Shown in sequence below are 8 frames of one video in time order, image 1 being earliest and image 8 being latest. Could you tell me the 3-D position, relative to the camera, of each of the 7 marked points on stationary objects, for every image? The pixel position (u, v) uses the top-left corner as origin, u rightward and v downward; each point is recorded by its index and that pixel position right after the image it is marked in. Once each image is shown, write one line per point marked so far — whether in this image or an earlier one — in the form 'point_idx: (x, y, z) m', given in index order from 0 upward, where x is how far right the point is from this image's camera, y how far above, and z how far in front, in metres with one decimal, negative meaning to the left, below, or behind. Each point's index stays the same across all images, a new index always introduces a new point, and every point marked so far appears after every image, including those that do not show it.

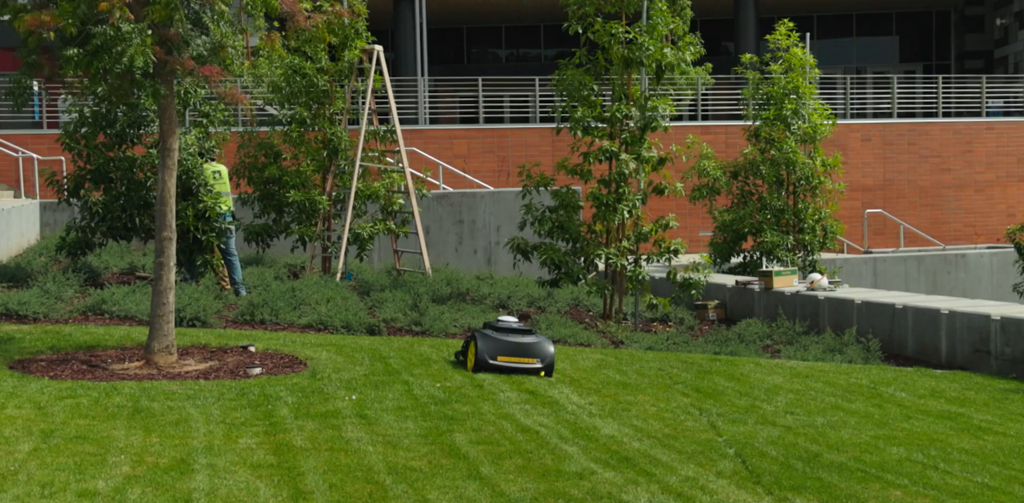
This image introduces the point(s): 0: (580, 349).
0: (+0.6, -0.9, +11.5) m
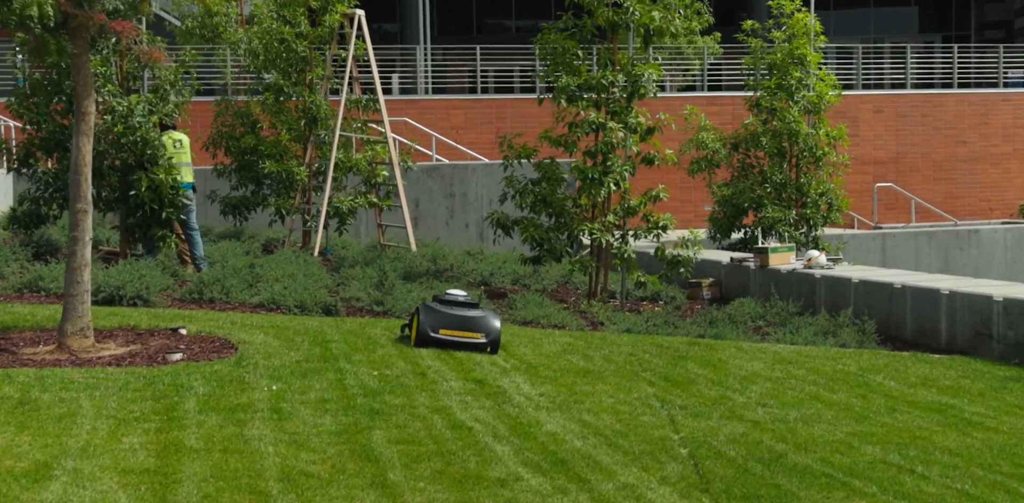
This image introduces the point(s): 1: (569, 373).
0: (+0.3, -0.7, +10.8) m
1: (+0.4, -0.8, +8.6) m
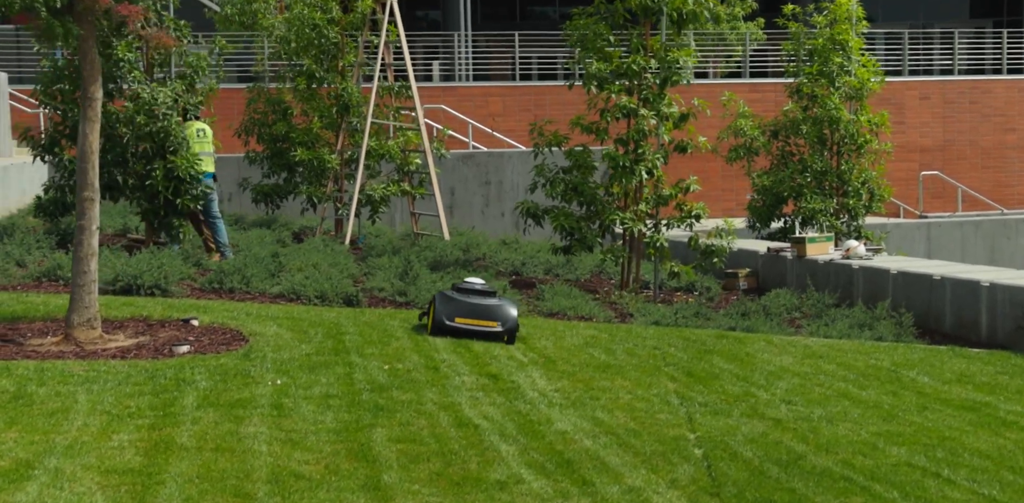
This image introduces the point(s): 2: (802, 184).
0: (+0.5, -0.6, +10.6) m
1: (+0.5, -0.7, +8.4) m
2: (+3.4, +0.8, +15.4) m
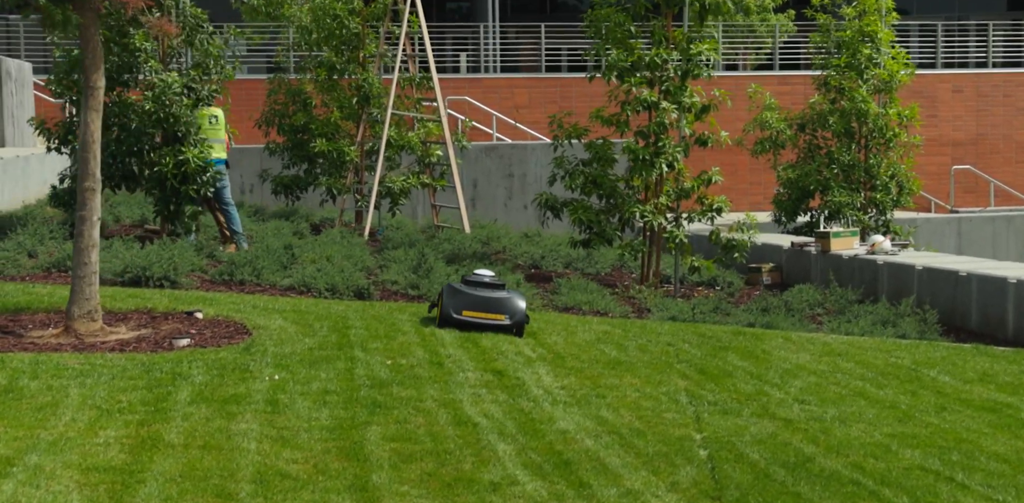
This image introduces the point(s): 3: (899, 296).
0: (+0.6, -0.5, +10.4) m
1: (+0.5, -0.7, +8.2) m
2: (+3.7, +0.9, +15.1) m
3: (+3.9, -0.4, +13.3) m
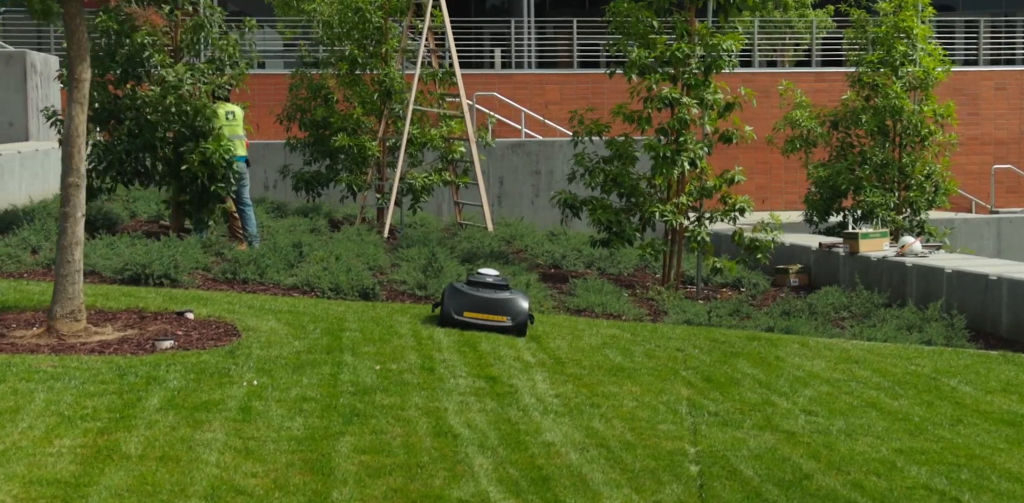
0: (+0.7, -0.5, +10.1) m
1: (+0.5, -0.7, +7.9) m
2: (+3.9, +0.8, +14.7) m
3: (+4.0, -0.5, +12.9) m
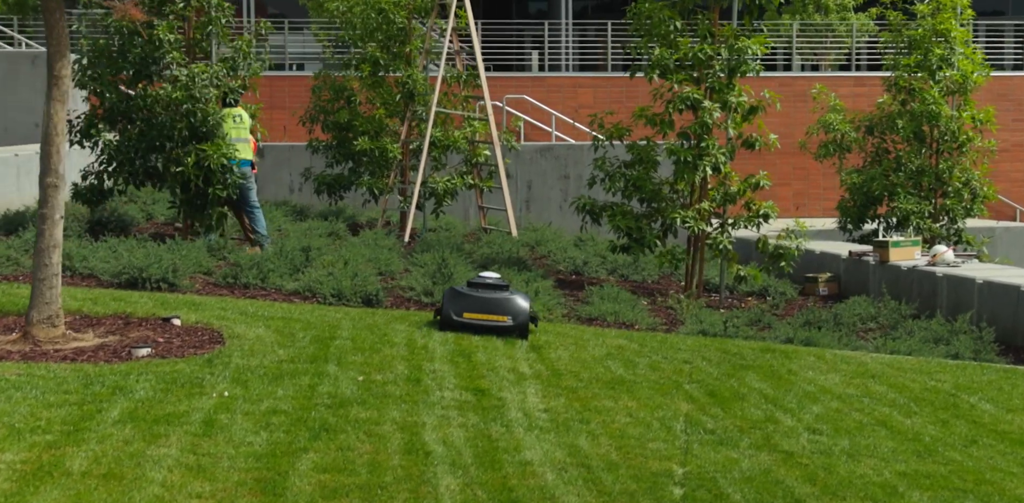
0: (+0.7, -0.6, +9.8) m
1: (+0.5, -0.8, +7.6) m
2: (+4.1, +0.7, +14.3) m
3: (+4.2, -0.6, +12.4) m
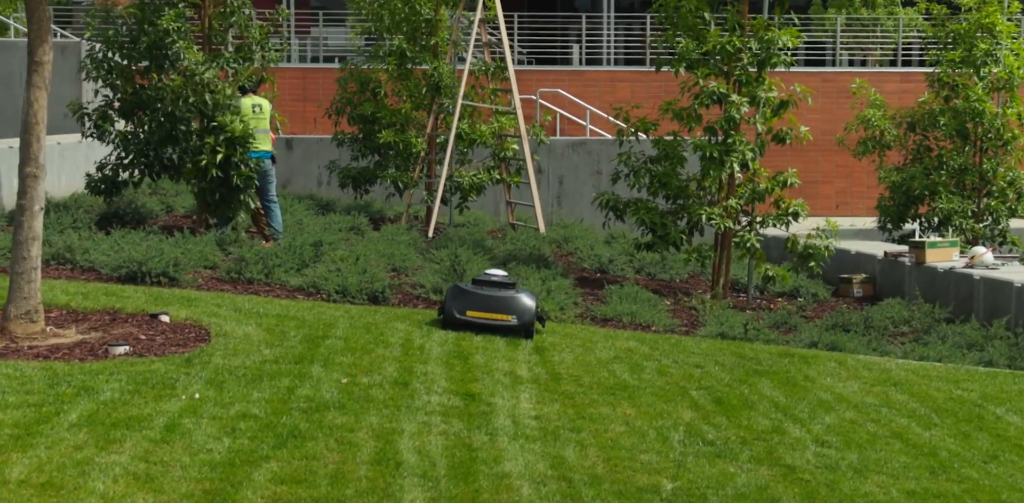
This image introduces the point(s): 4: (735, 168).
0: (+0.8, -0.6, +9.4) m
1: (+0.5, -0.8, +7.2) m
2: (+4.4, +0.7, +13.8) m
3: (+4.3, -0.6, +11.9) m
4: (+2.1, +0.8, +12.5) m
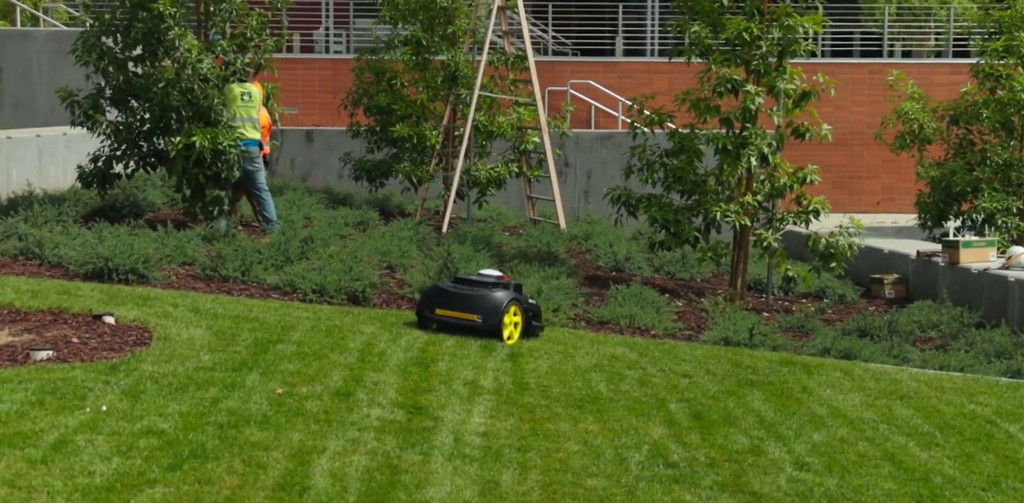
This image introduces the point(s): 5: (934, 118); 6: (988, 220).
0: (+0.7, -0.6, +8.9) m
1: (+0.3, -0.8, +6.7) m
2: (+4.4, +0.7, +13.0) m
3: (+4.3, -0.6, +11.2) m
4: (+2.1, +0.8, +11.8) m
5: (+4.2, +1.4, +13.7) m
6: (+4.5, +0.3, +12.9) m
